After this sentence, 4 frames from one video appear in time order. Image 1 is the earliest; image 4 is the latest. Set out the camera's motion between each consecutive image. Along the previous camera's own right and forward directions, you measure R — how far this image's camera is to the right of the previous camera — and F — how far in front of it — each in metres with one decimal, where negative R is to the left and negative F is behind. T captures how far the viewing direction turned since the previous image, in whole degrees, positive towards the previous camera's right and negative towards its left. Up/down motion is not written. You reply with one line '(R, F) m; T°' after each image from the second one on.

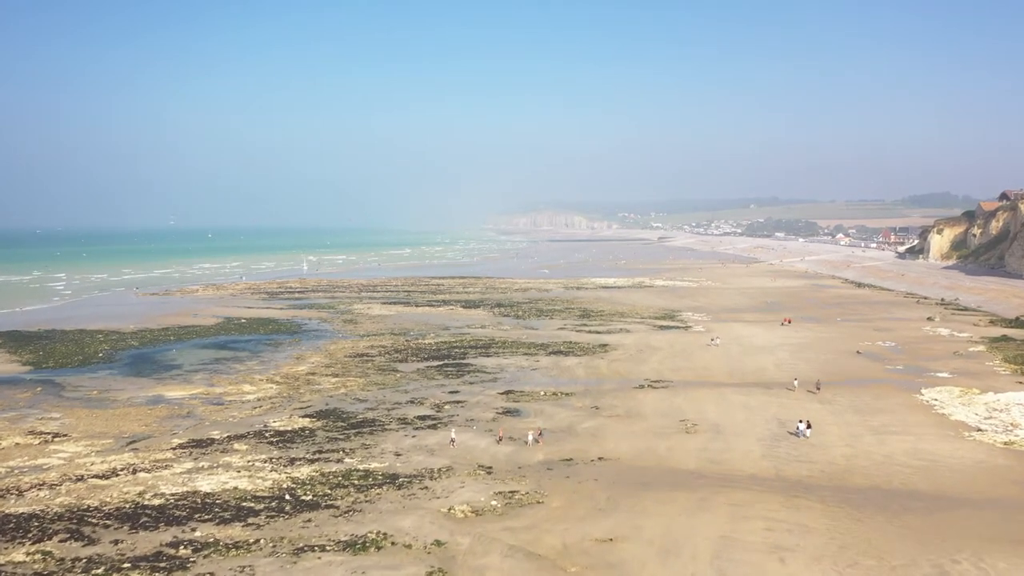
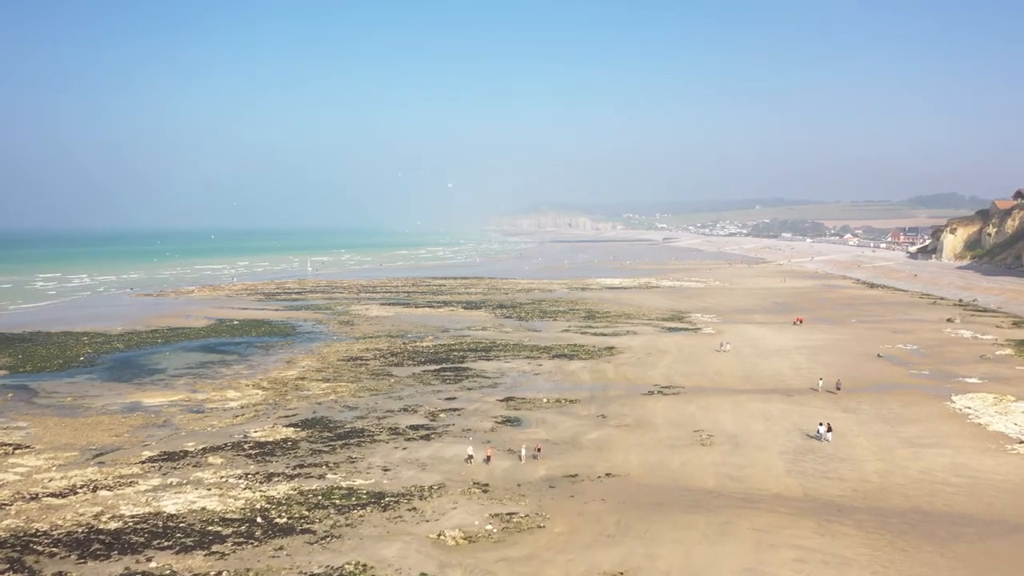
(+0.1, +1.5) m; 0°
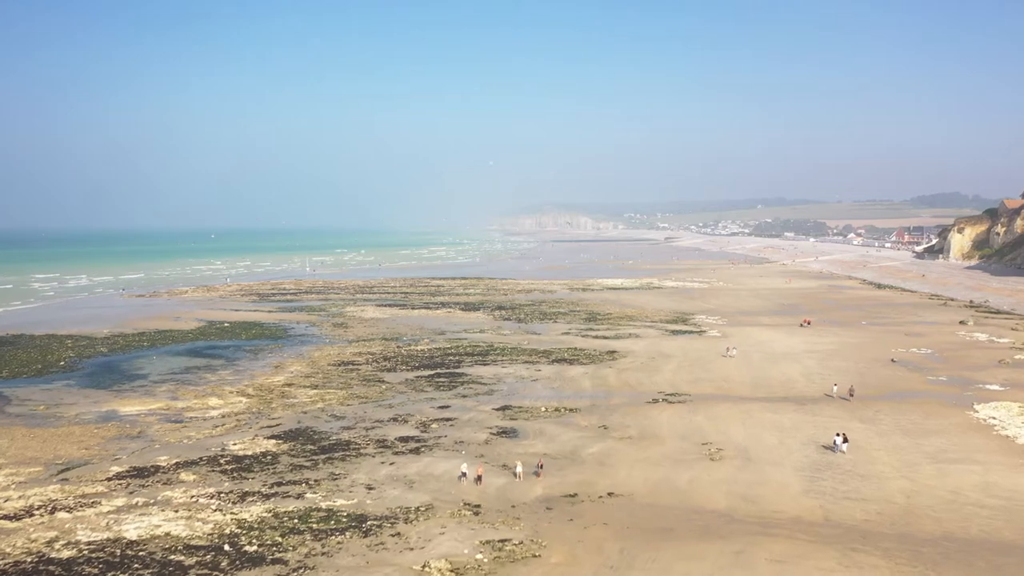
(+0.1, +1.2) m; 0°
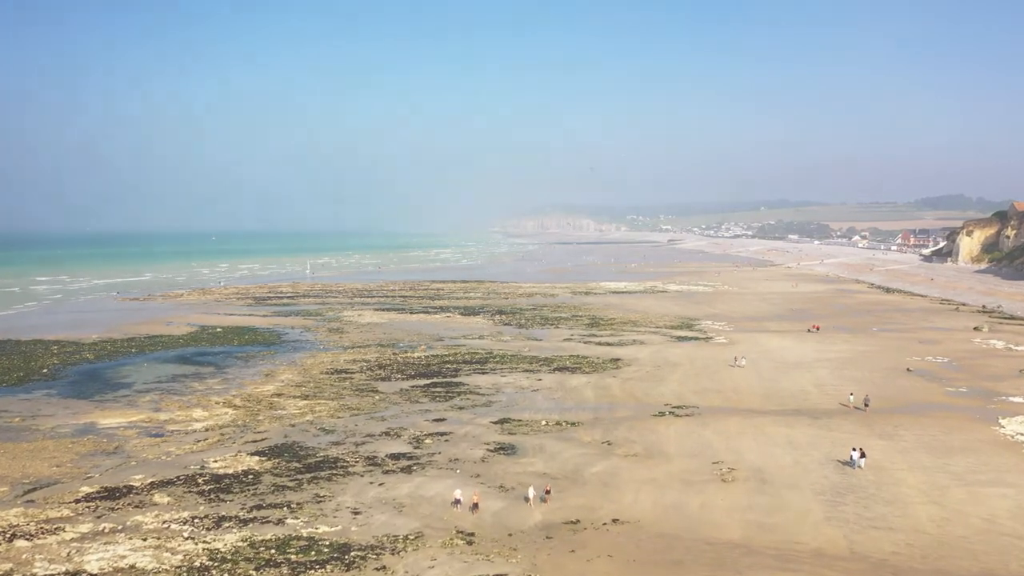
(+0.1, +1.1) m; 0°
